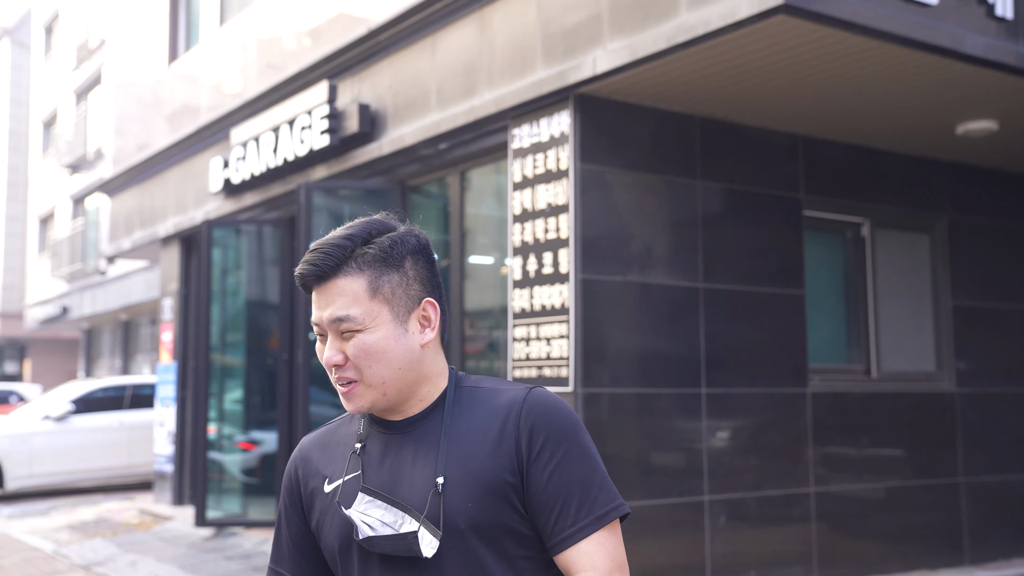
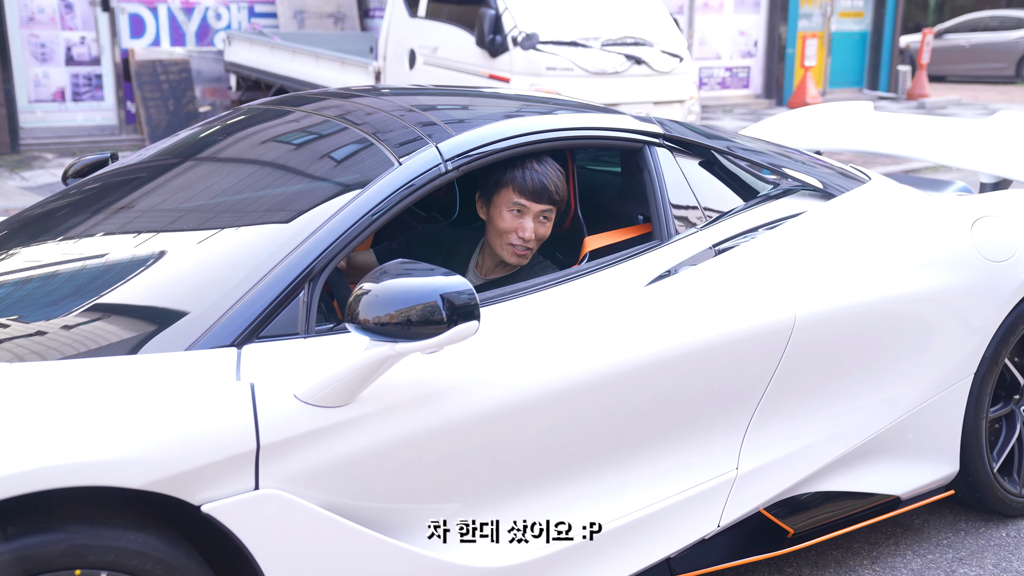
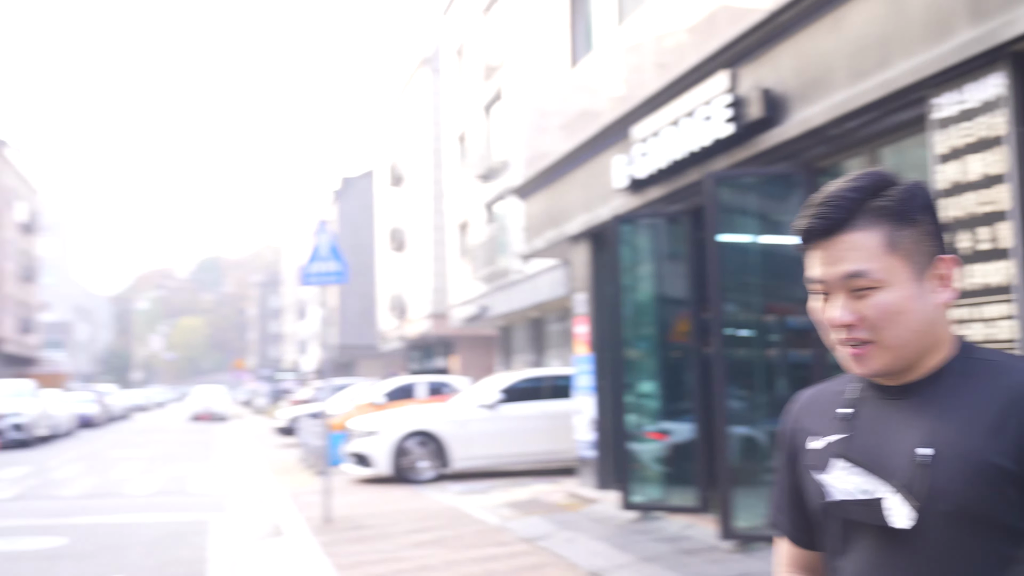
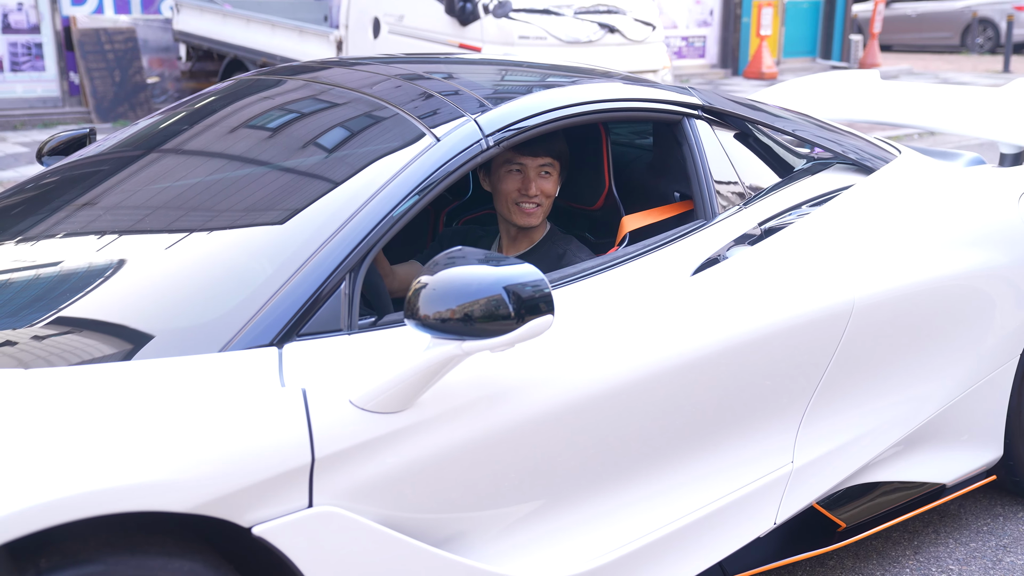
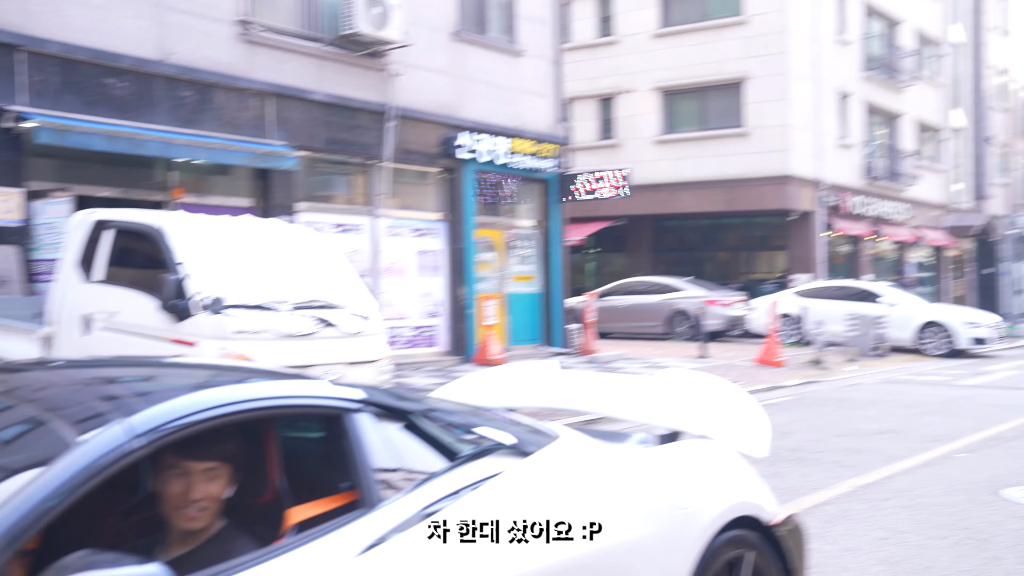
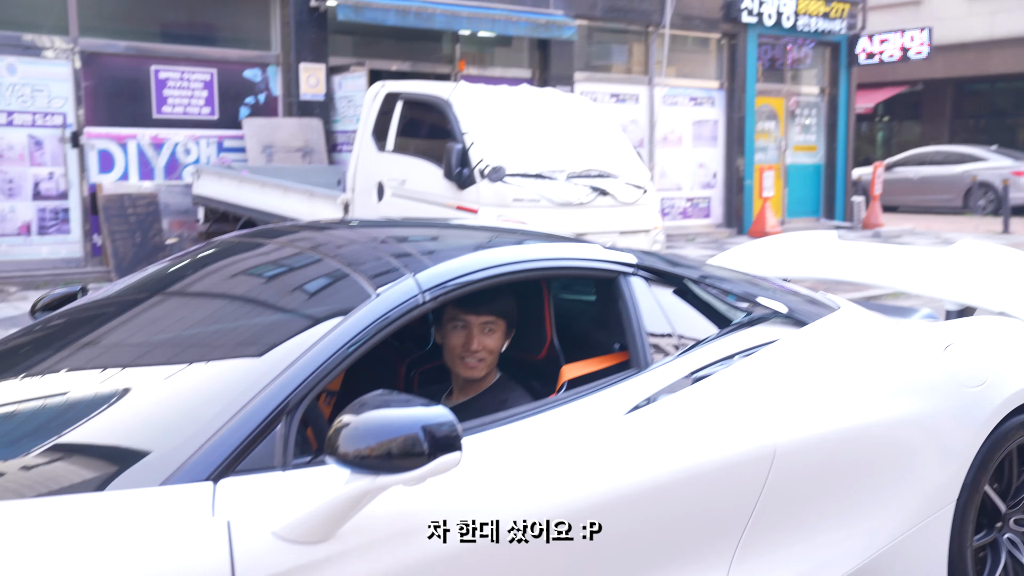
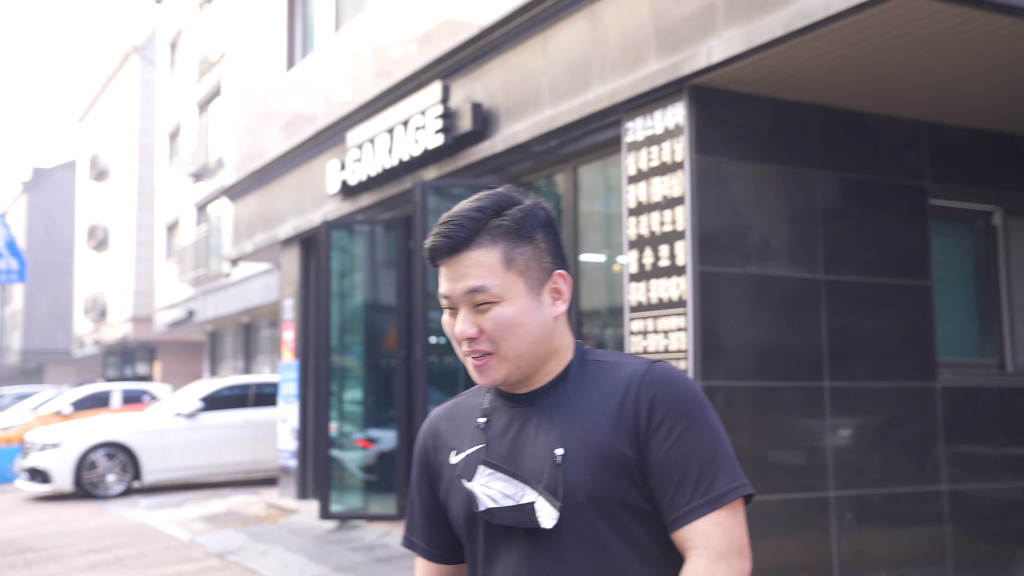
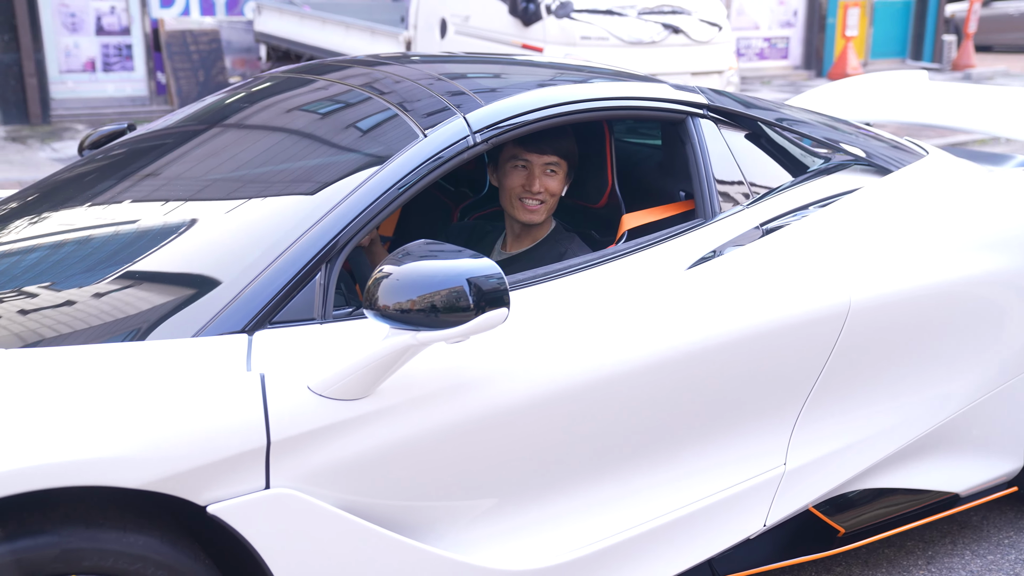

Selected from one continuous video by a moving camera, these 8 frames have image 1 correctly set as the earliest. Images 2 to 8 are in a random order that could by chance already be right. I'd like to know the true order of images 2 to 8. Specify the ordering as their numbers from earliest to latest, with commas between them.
7, 3, 5, 6, 2, 4, 8
